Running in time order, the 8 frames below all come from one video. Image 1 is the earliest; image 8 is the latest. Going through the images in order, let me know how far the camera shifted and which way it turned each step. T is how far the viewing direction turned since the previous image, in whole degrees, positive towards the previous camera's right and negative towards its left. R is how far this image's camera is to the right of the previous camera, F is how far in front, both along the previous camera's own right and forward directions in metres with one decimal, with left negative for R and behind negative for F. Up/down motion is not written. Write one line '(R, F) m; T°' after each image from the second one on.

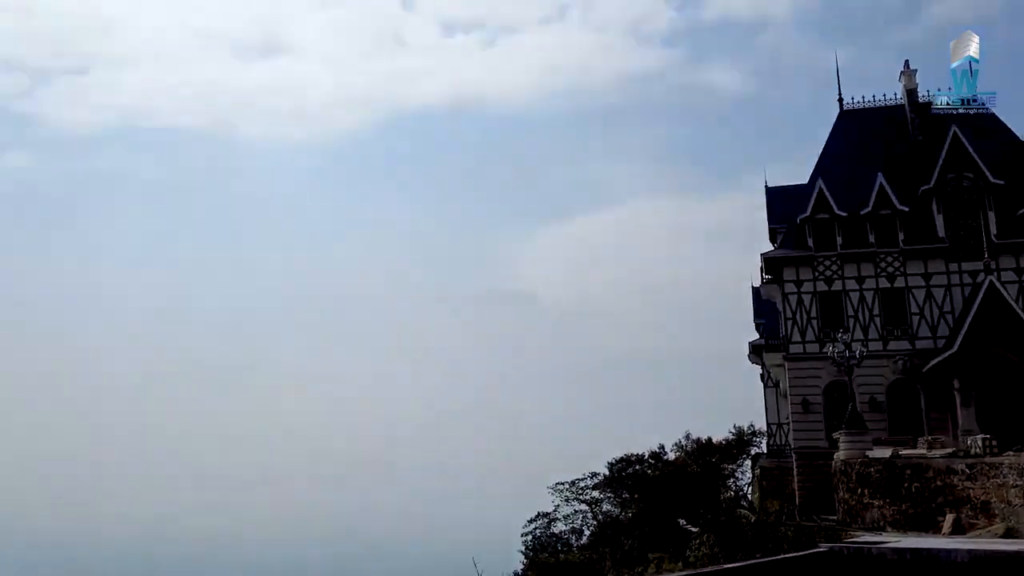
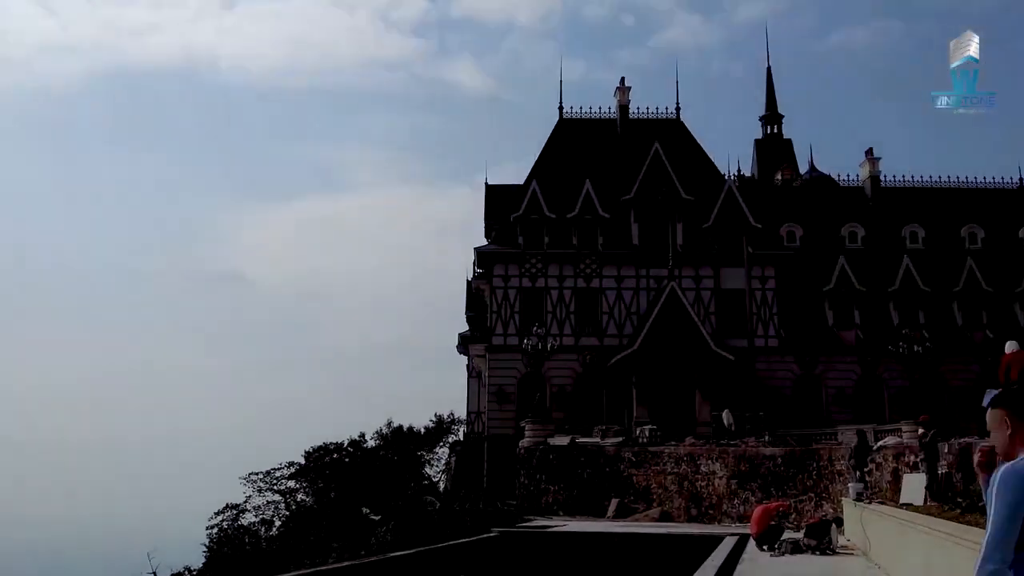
(+3.6, +1.6) m; +9°
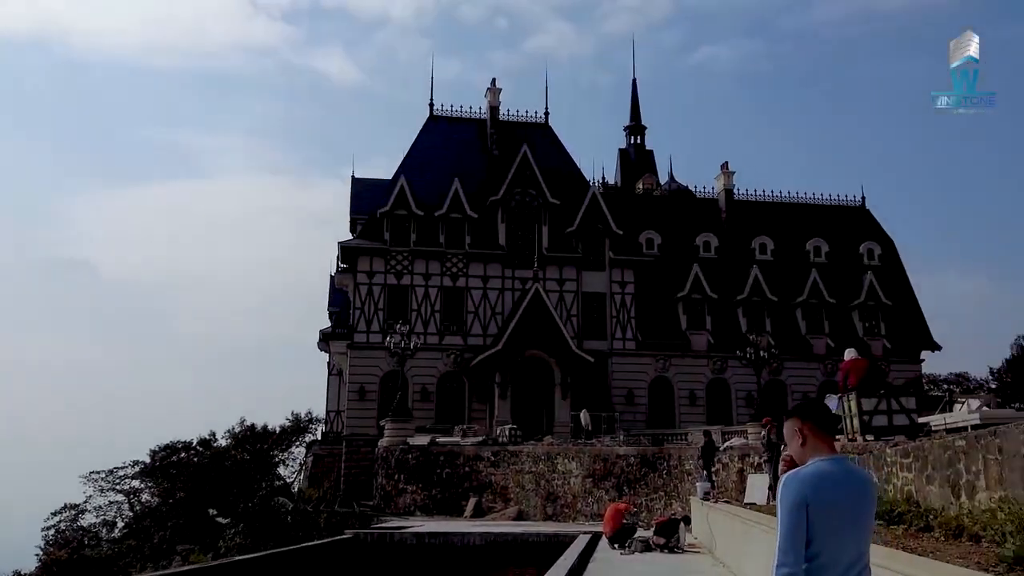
(0.0, +0.1) m; +9°
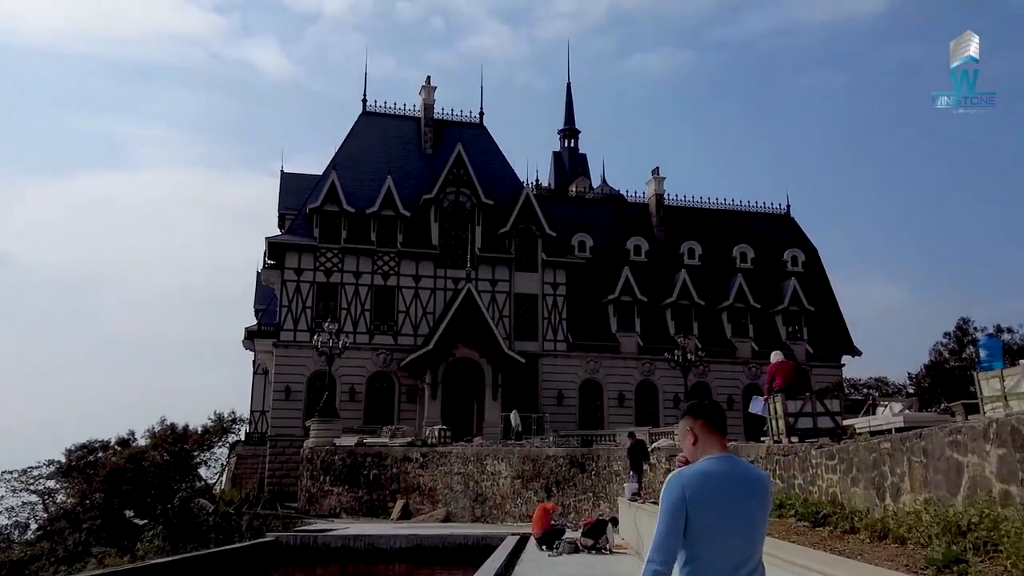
(0.0, +0.1) m; +5°
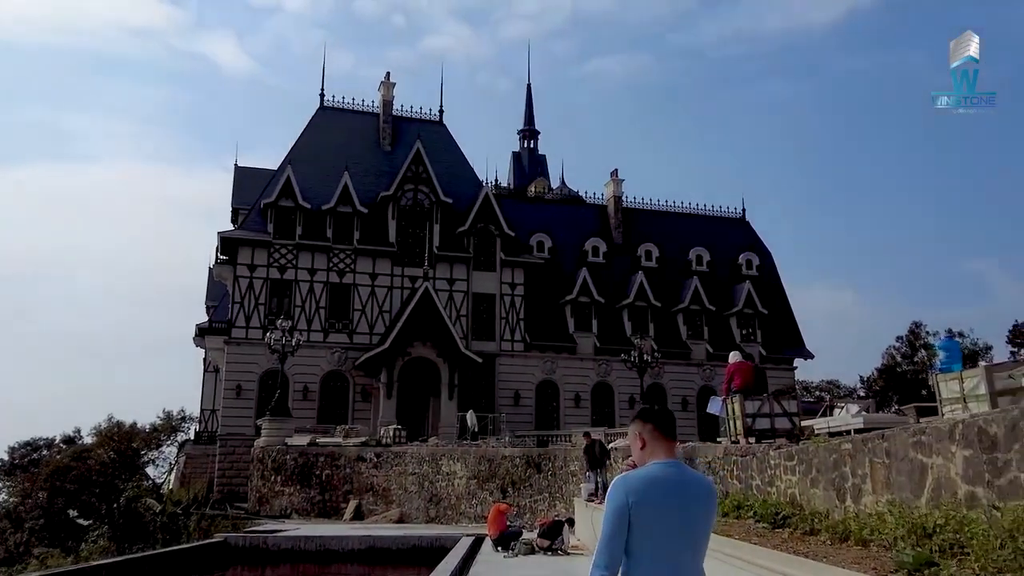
(0.0, +0.1) m; +3°
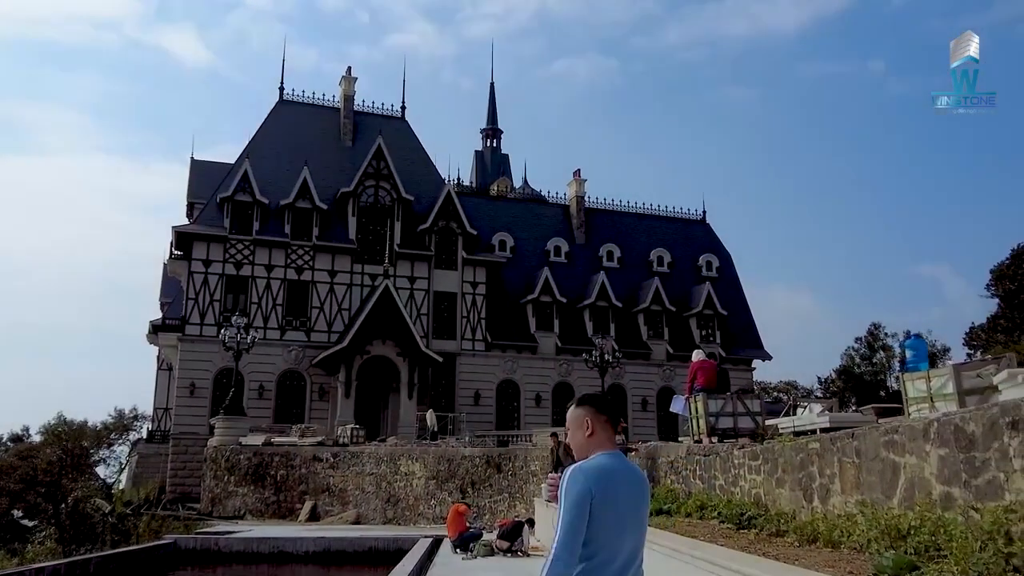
(0.0, +0.1) m; +3°
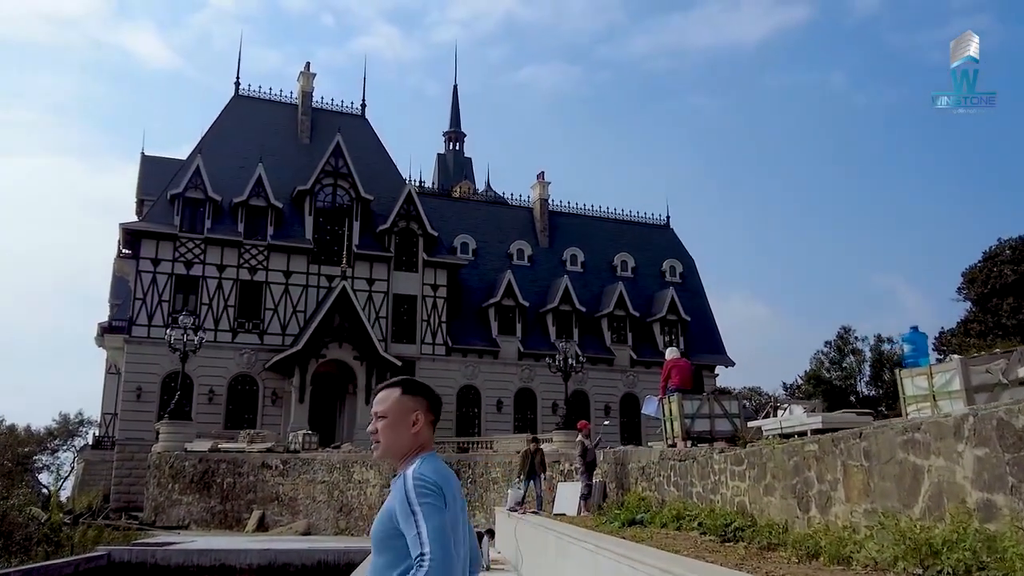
(0.0, +0.4) m; +3°
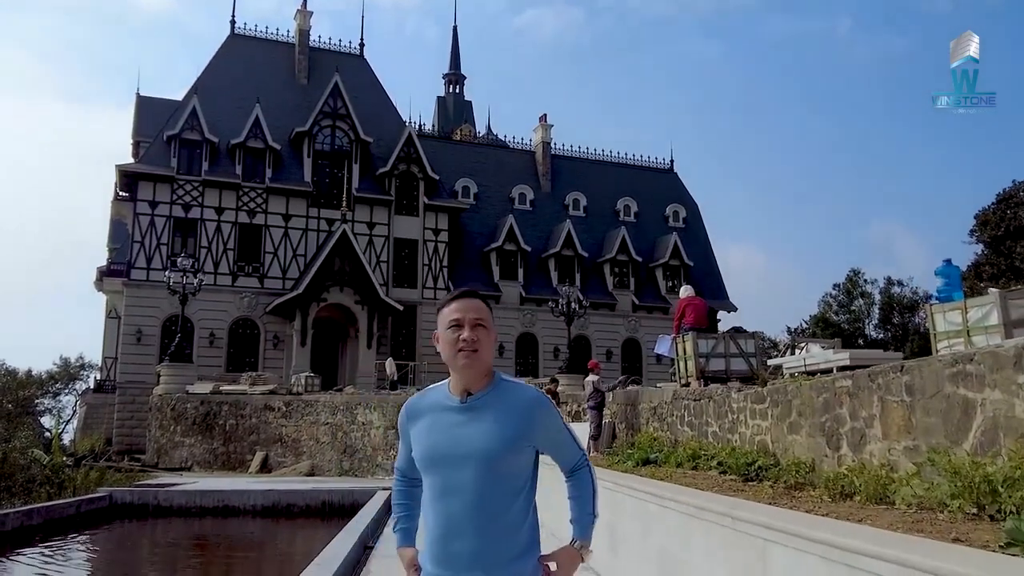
(-0.1, +0.2) m; 0°
